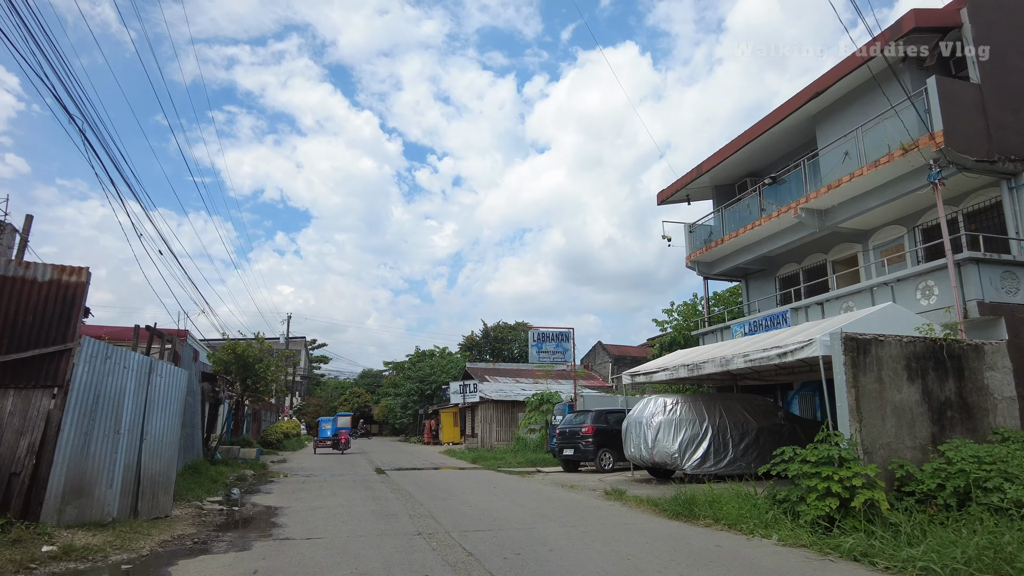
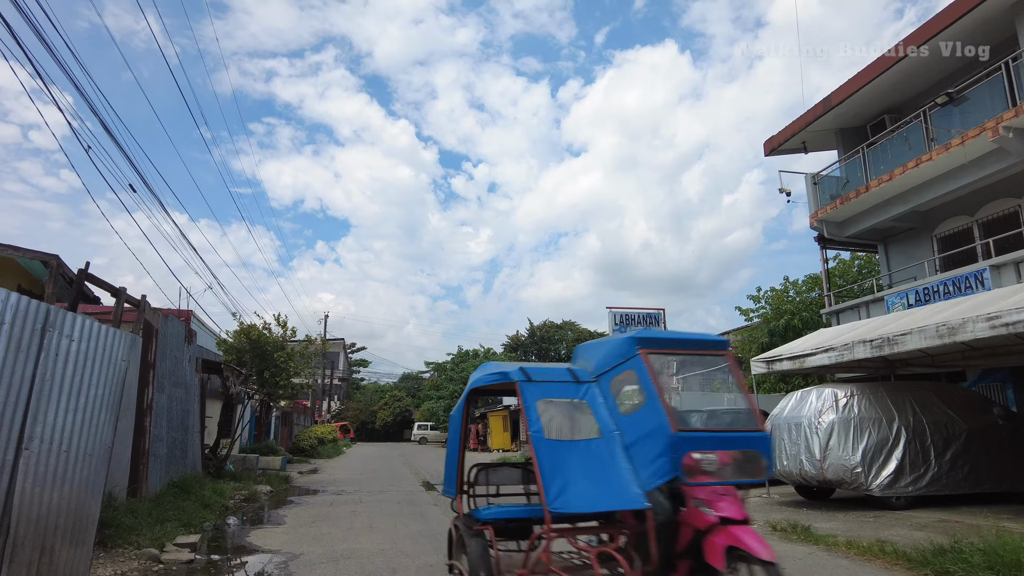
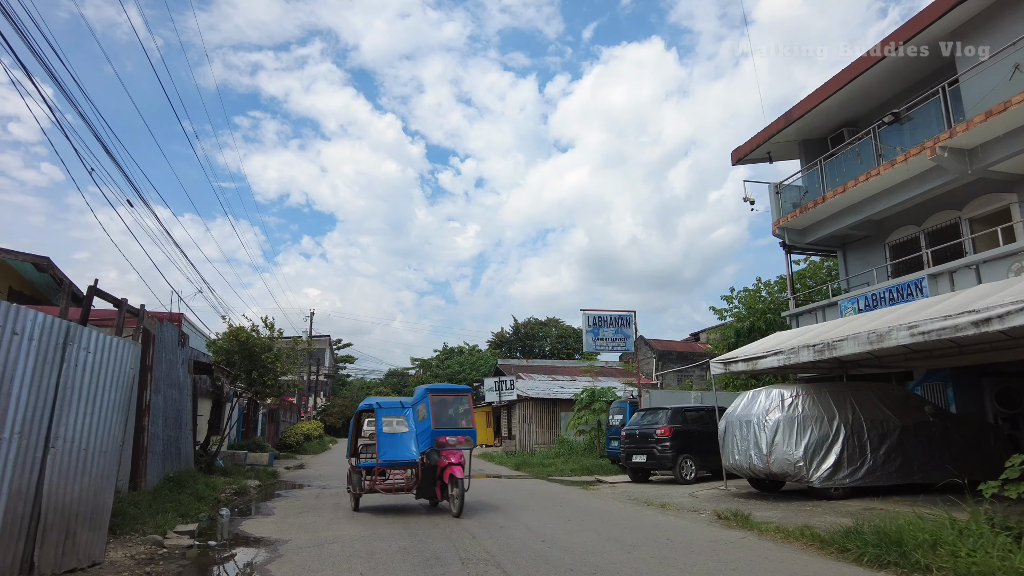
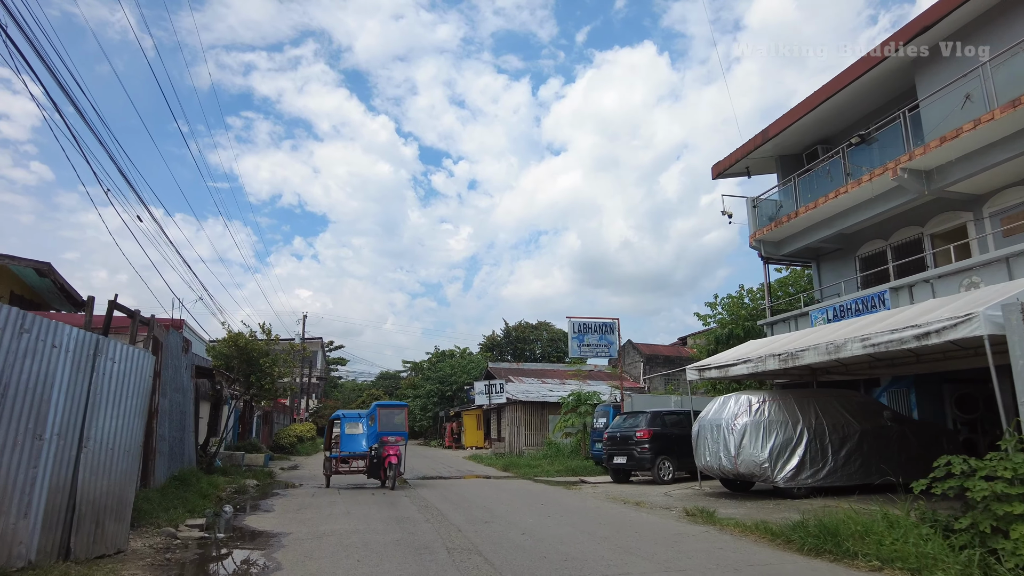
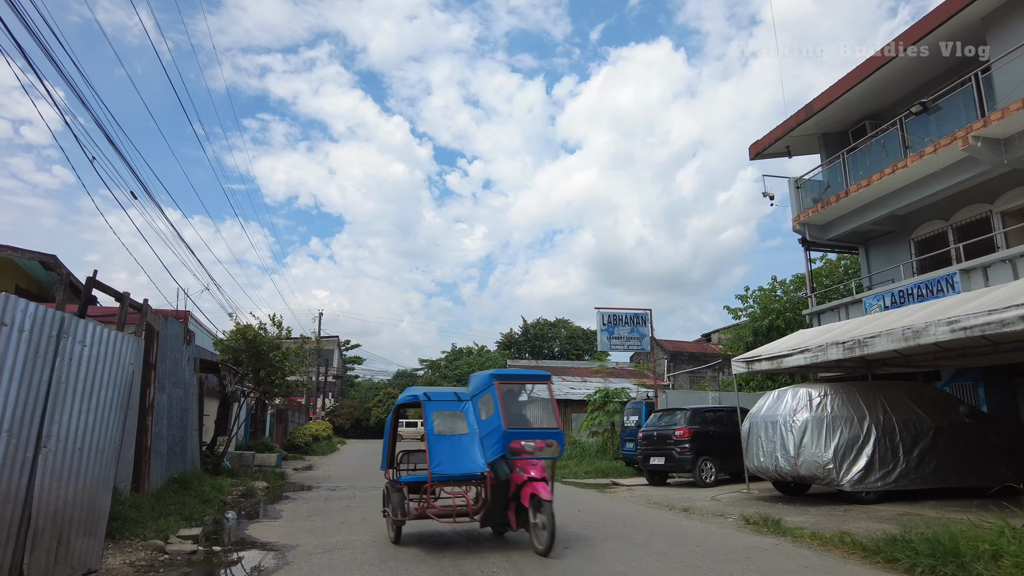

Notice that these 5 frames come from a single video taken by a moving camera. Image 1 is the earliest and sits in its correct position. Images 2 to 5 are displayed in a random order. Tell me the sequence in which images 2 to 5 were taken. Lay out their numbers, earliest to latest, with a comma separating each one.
4, 3, 5, 2
